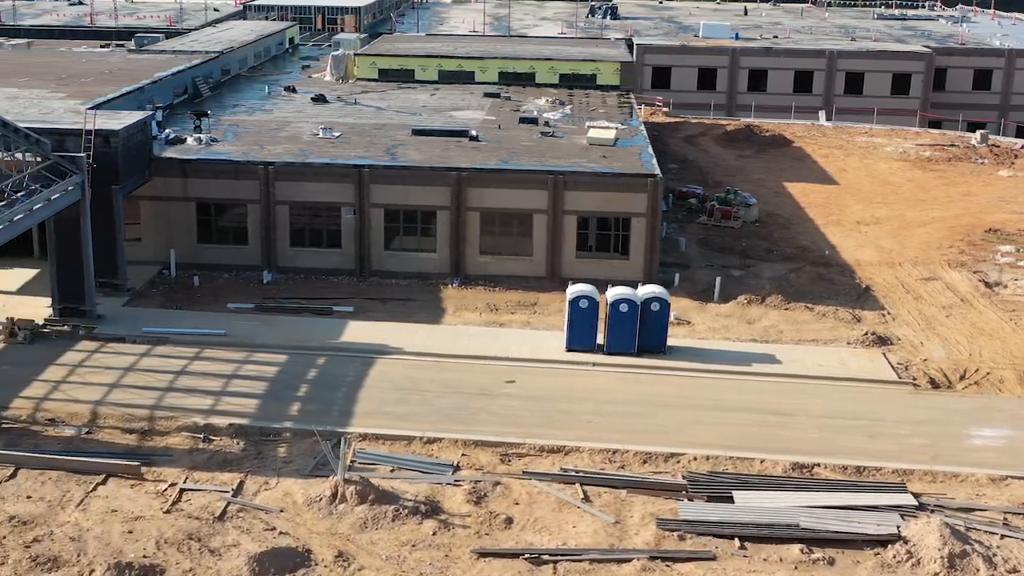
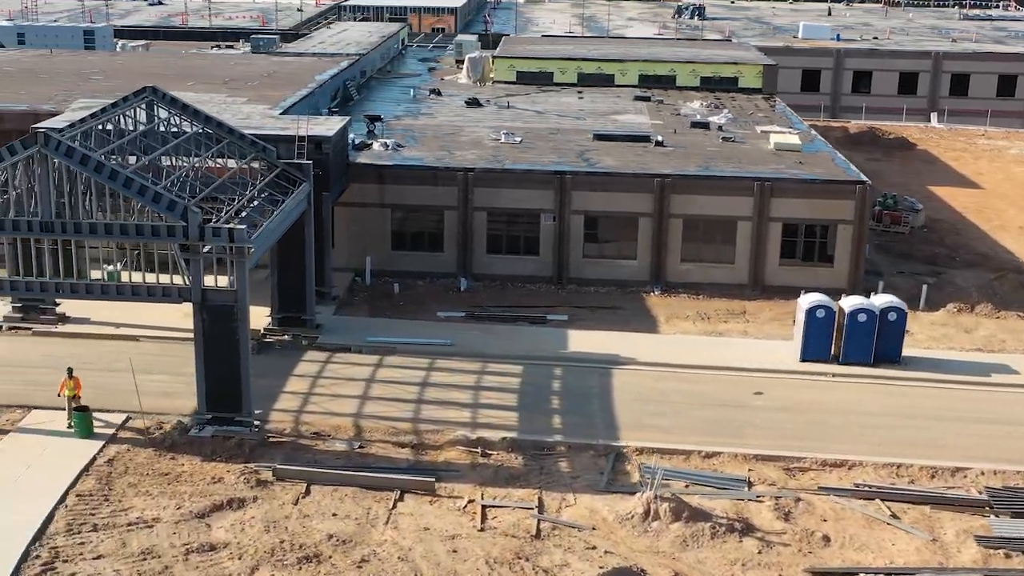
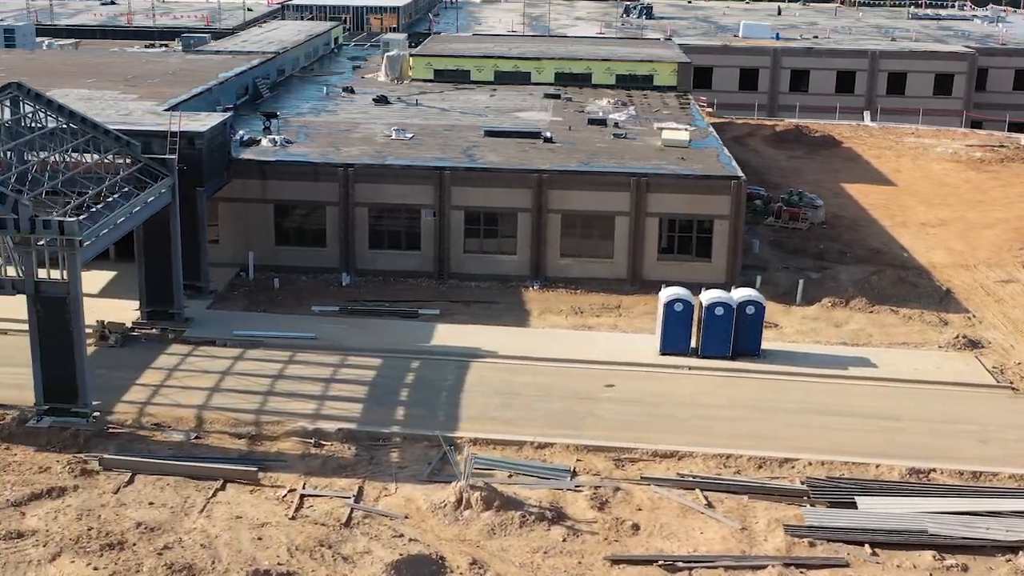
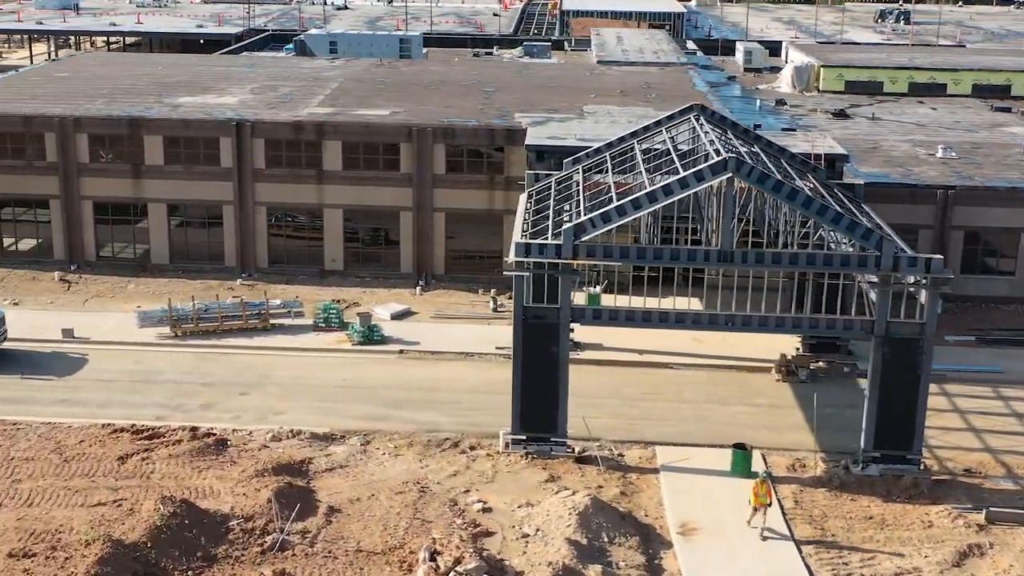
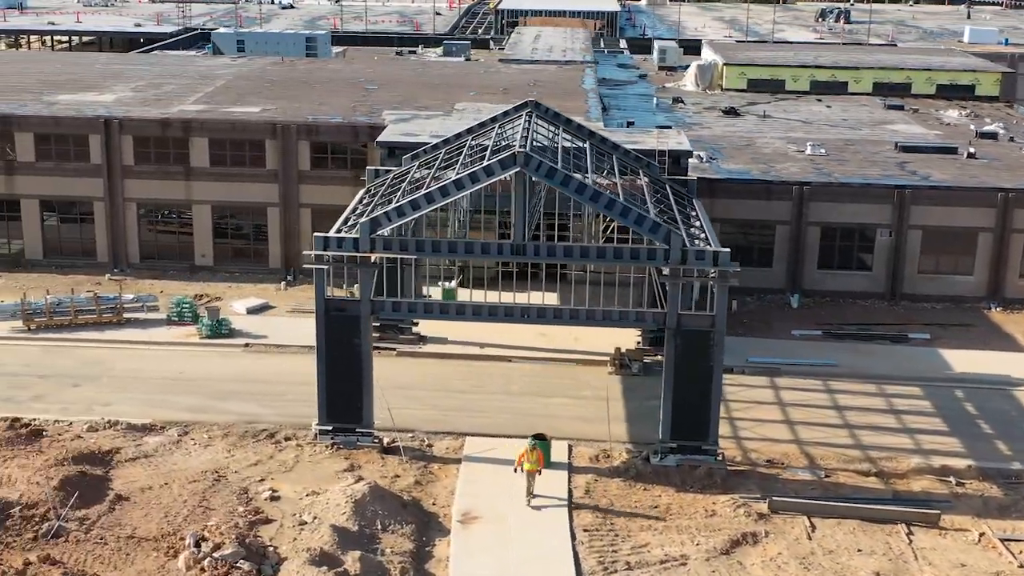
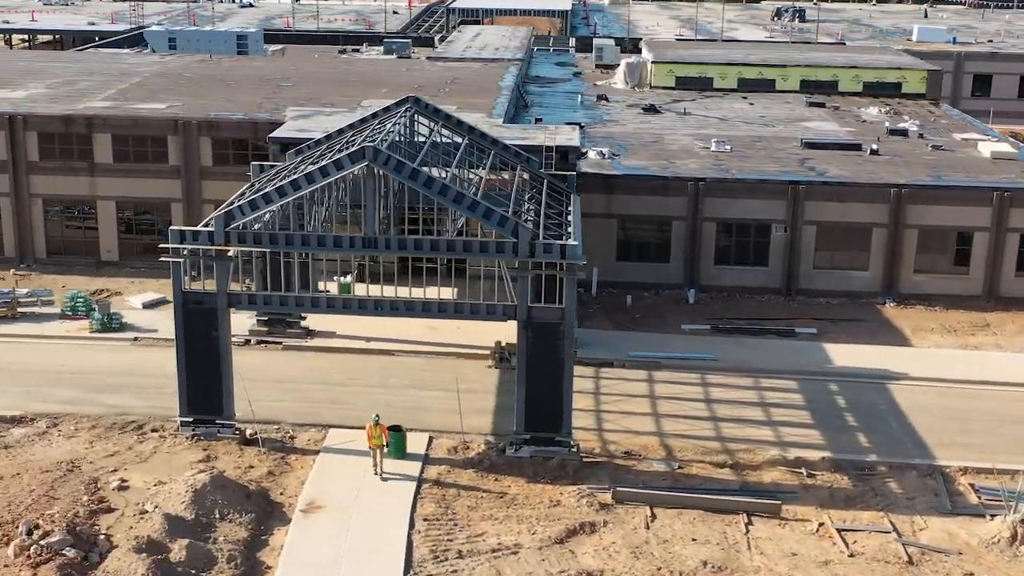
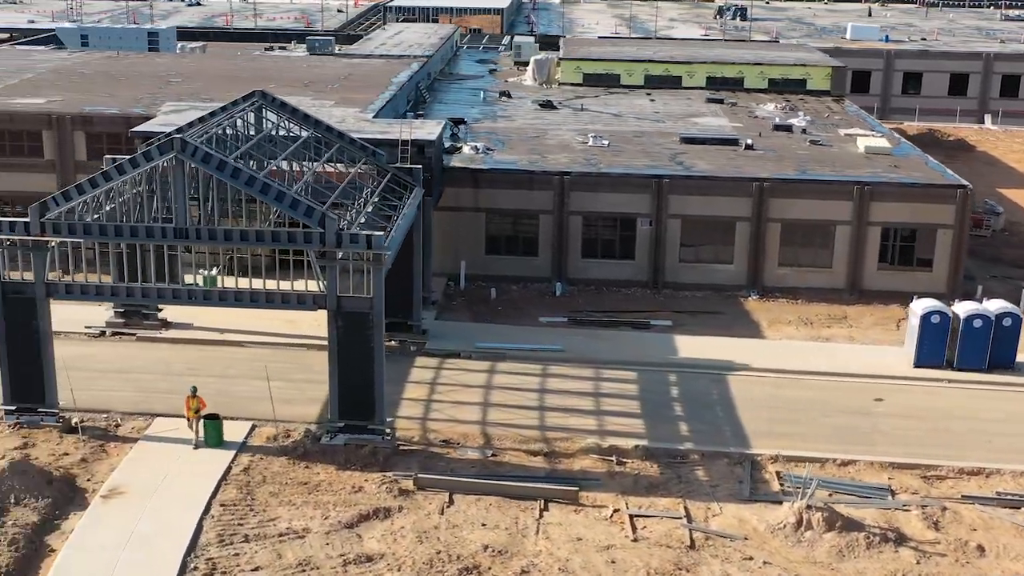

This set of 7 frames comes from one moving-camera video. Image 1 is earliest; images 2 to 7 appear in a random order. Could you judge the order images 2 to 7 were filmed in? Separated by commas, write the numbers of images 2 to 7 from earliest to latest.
3, 2, 7, 6, 5, 4
